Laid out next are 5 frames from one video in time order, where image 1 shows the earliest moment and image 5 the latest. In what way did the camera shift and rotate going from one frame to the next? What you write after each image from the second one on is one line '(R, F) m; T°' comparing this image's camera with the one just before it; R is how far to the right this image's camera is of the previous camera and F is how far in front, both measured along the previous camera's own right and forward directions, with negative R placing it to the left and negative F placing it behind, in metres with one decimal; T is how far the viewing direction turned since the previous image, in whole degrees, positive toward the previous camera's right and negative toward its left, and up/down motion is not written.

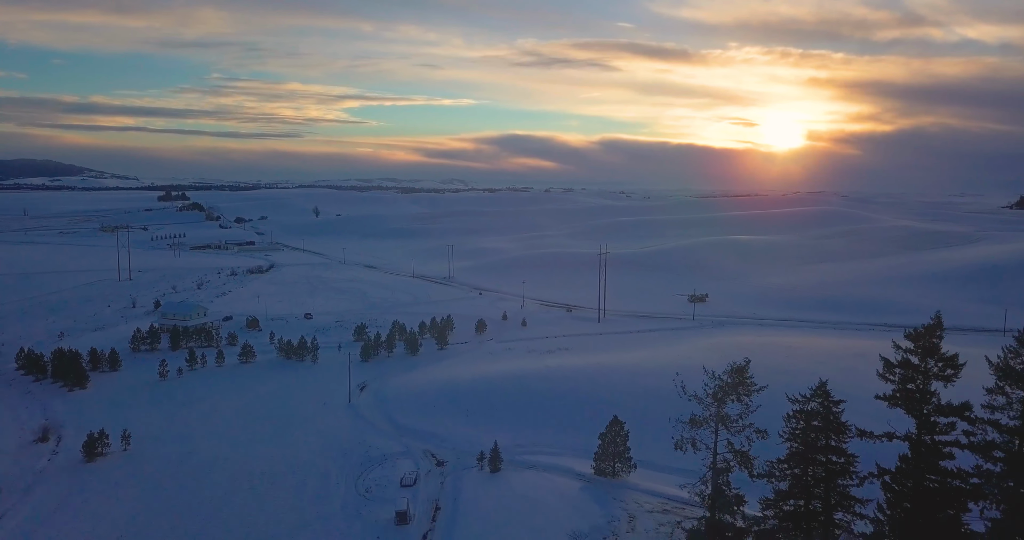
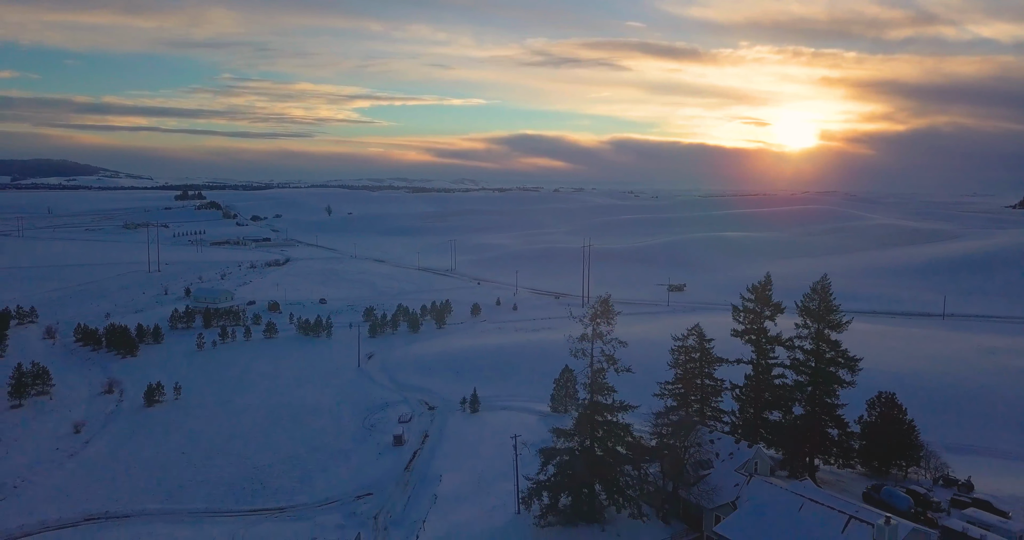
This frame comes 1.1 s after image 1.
(+1.4, -5.3) m; -1°
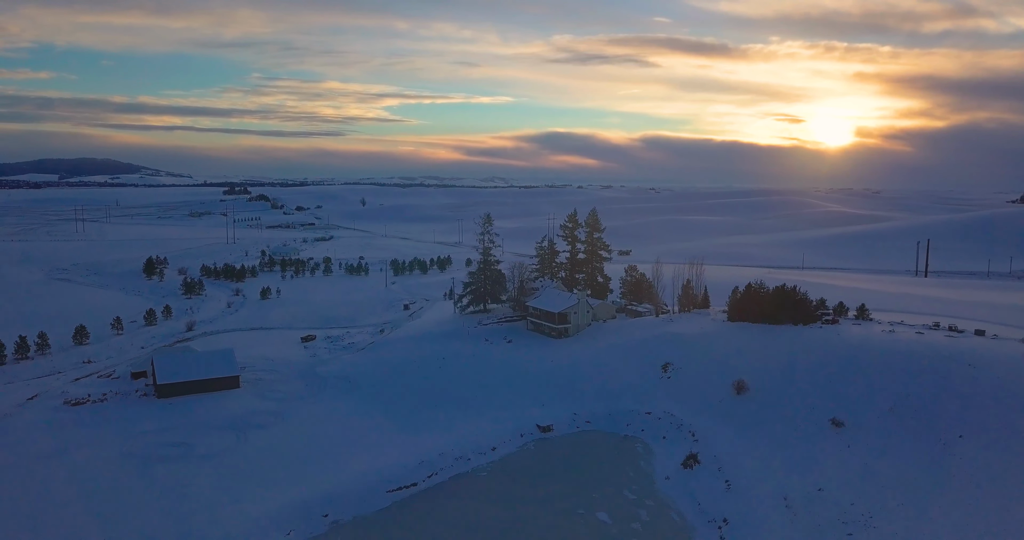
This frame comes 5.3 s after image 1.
(+4.8, -19.5) m; -2°
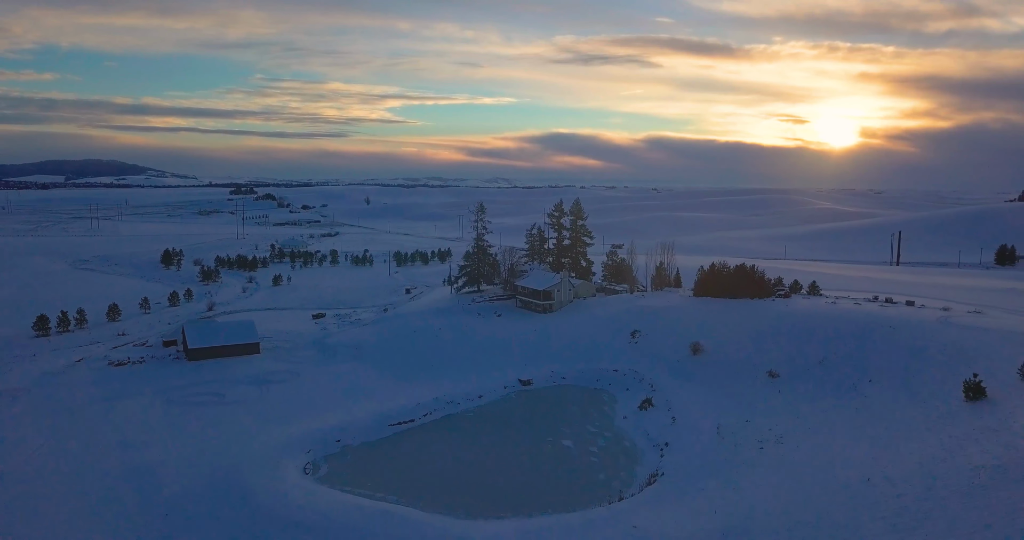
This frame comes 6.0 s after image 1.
(+0.7, -3.6) m; 0°
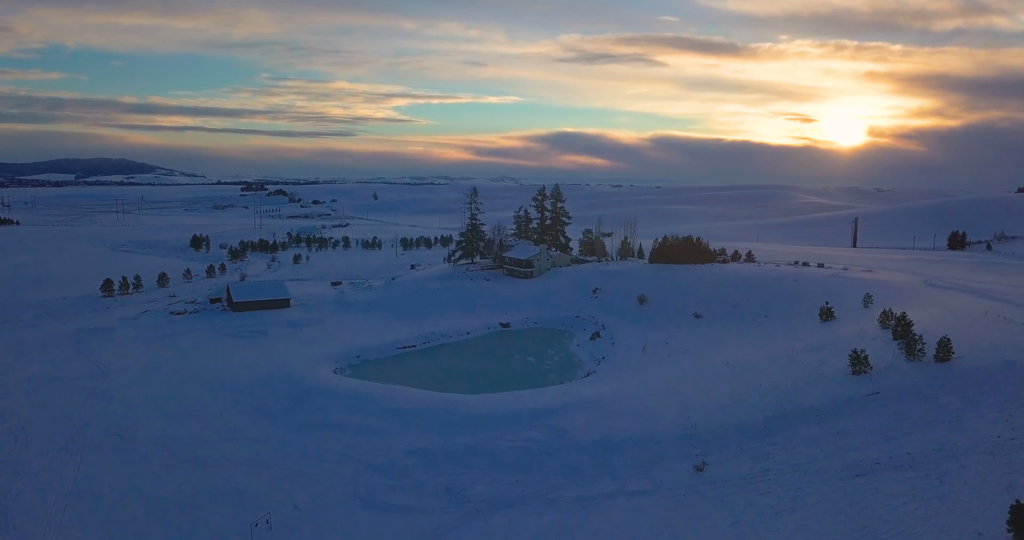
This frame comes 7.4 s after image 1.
(+1.2, -6.7) m; -1°
